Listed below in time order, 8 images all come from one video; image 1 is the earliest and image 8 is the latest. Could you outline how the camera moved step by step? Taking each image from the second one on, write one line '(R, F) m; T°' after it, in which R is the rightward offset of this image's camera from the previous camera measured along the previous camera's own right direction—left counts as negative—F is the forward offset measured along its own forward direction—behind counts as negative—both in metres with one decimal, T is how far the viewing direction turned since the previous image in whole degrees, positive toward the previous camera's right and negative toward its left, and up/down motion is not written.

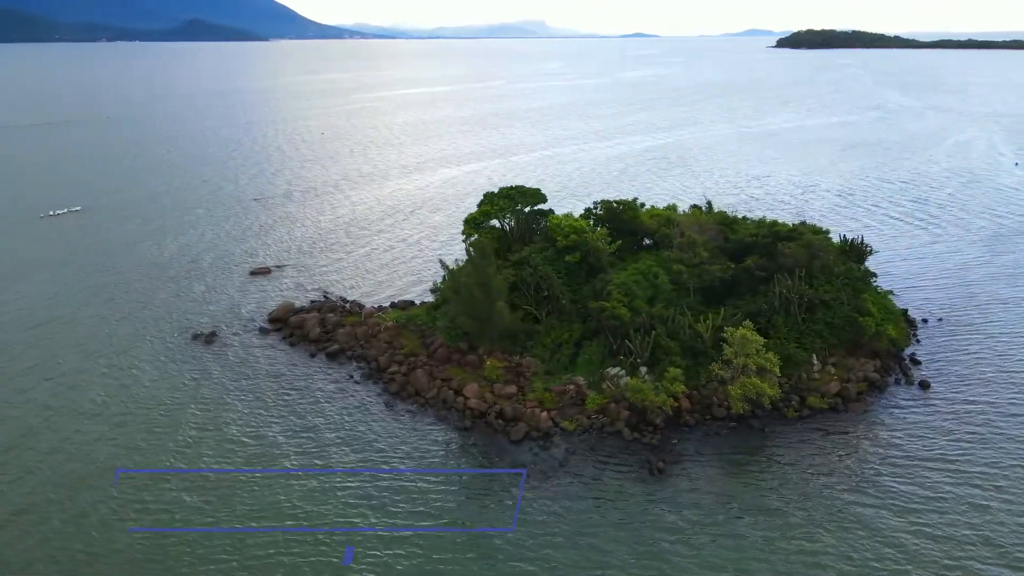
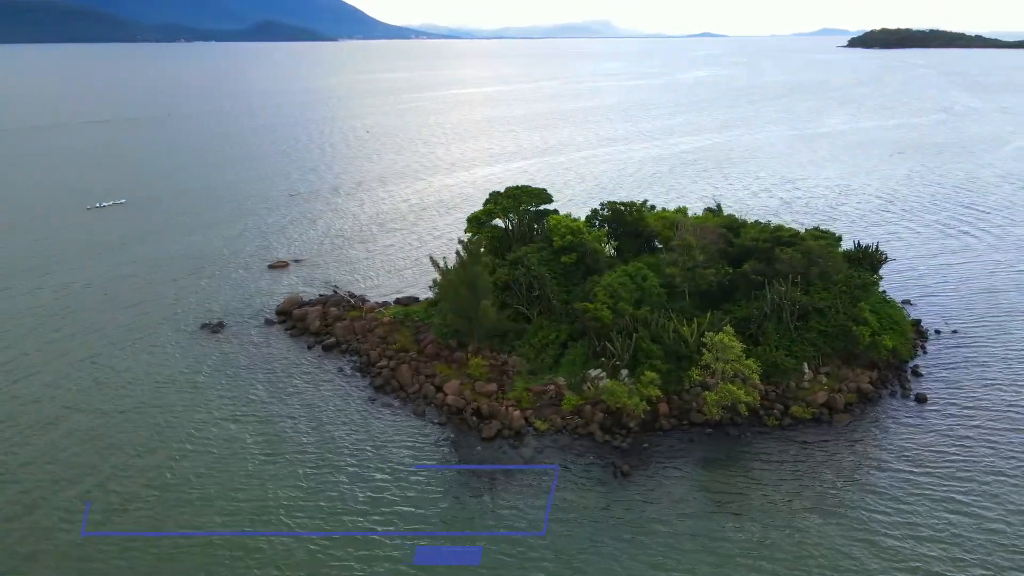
(+3.1, -0.1) m; -4°
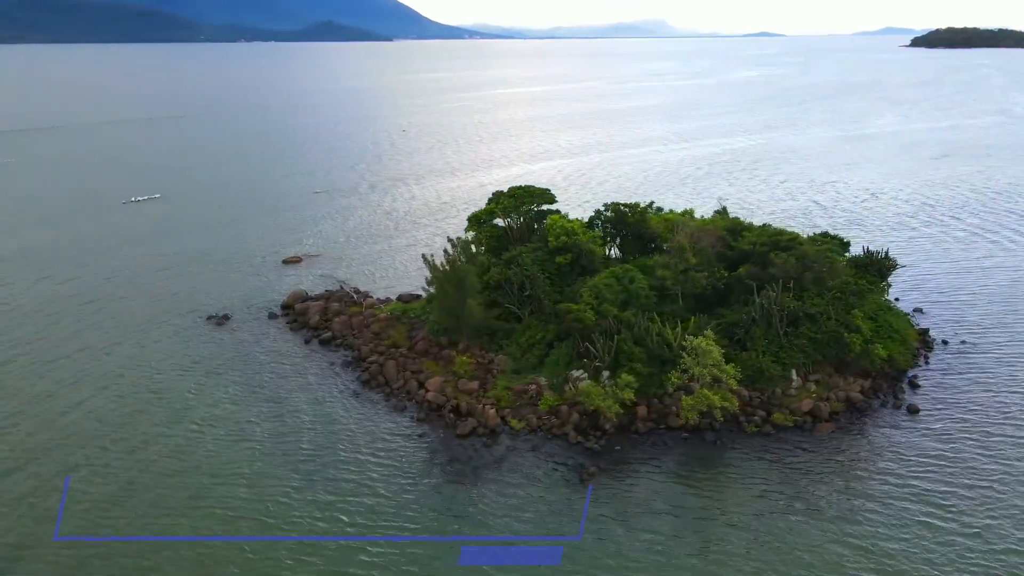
(+2.6, -0.1) m; -4°
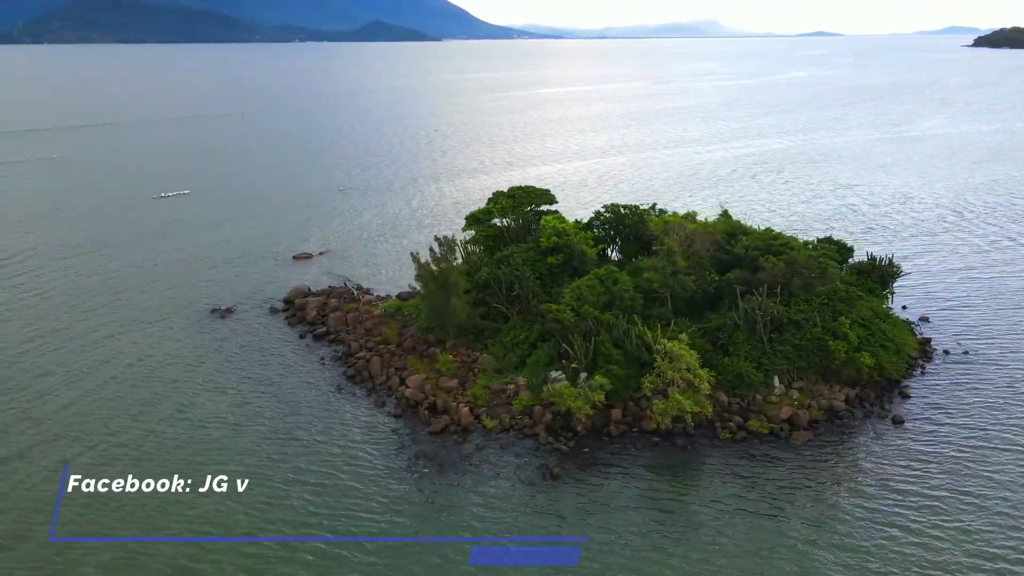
(+2.6, -0.1) m; -3°
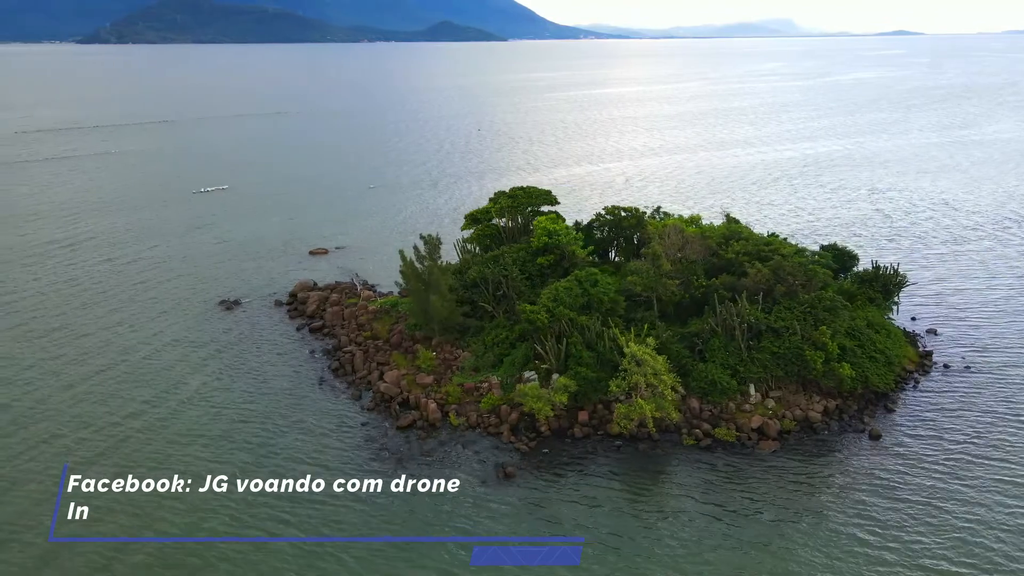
(+3.4, -0.1) m; -5°
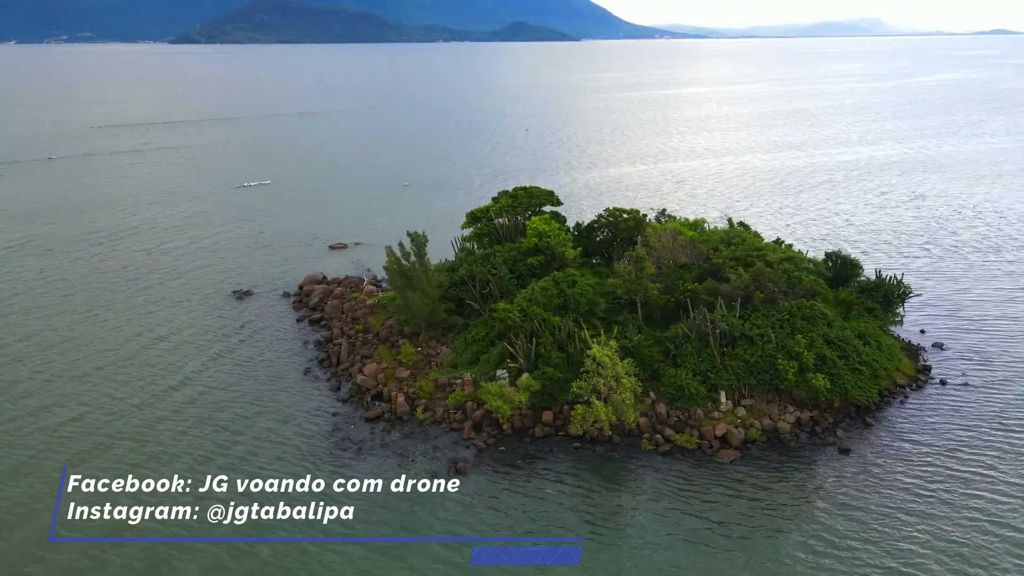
(+3.7, -0.1) m; -5°
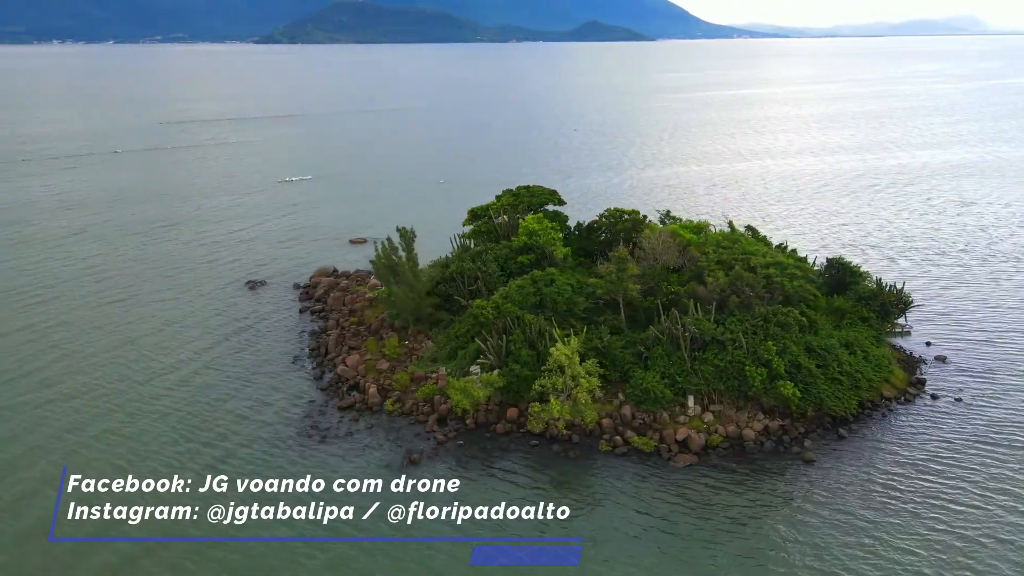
(+3.8, -0.1) m; -5°
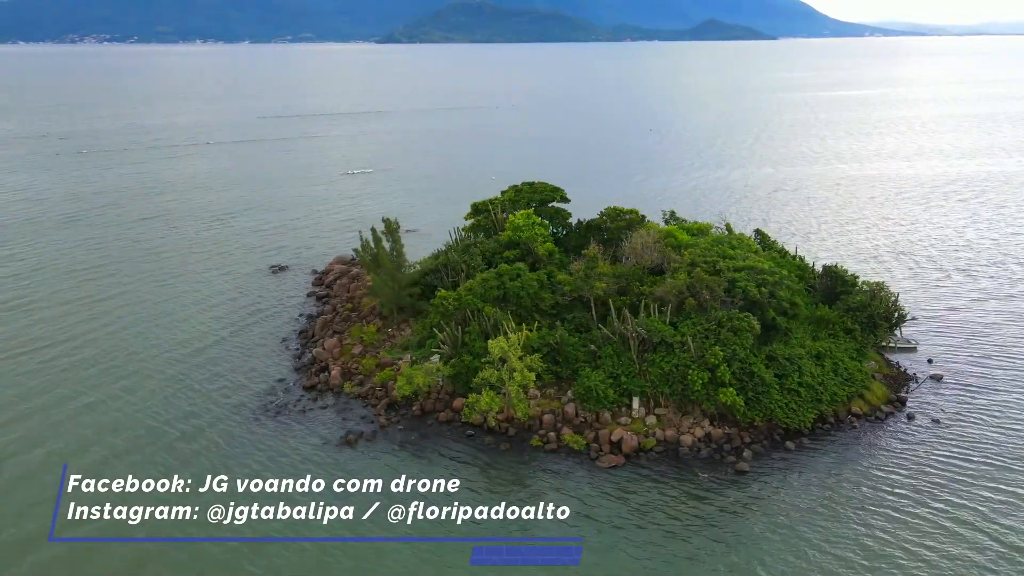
(+5.9, +0.1) m; -8°
